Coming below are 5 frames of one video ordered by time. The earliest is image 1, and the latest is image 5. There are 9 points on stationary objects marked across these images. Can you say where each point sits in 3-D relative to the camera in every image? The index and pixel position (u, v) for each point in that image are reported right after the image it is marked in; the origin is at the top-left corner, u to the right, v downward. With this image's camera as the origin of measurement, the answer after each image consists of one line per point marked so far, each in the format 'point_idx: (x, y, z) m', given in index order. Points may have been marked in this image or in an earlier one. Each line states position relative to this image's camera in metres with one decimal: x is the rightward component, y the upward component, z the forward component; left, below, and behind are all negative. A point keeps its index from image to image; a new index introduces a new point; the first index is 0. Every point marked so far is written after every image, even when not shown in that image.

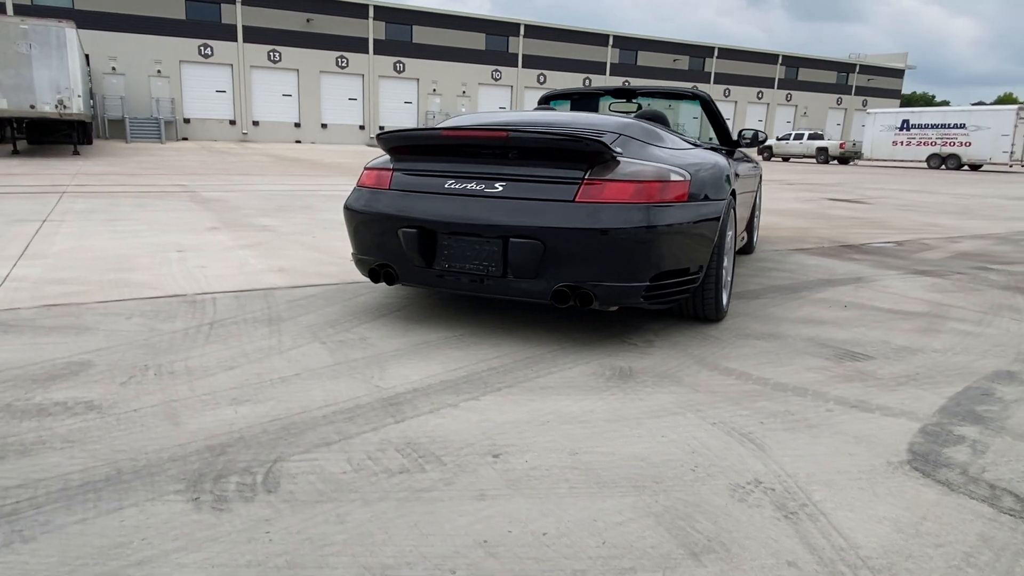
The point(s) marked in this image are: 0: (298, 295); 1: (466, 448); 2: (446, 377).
0: (-1.3, -0.1, +4.4) m
1: (-0.1, -0.5, +2.4) m
2: (-0.3, -0.4, +3.0) m
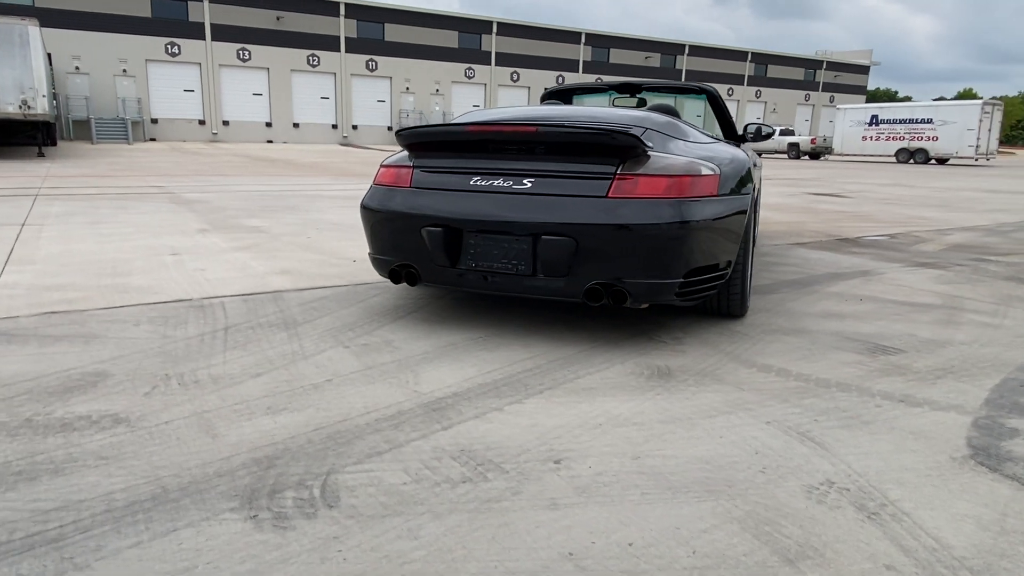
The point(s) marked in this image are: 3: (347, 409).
0: (-1.2, -0.1, +4.3) m
1: (+0.1, -0.5, +2.3) m
2: (-0.1, -0.4, +2.9) m
3: (-0.6, -0.5, +2.6) m
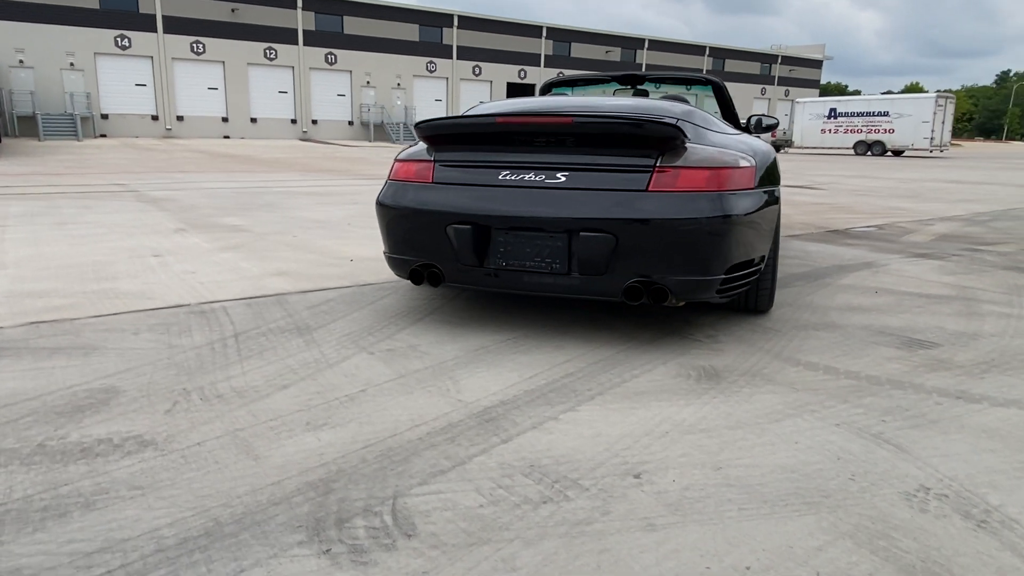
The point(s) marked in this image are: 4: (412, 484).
0: (-1.1, -0.1, +4.0) m
1: (+0.3, -0.5, +2.1) m
2: (+0.1, -0.4, +2.8) m
3: (-0.4, -0.5, +2.4) m
4: (-0.3, -0.6, +2.0) m
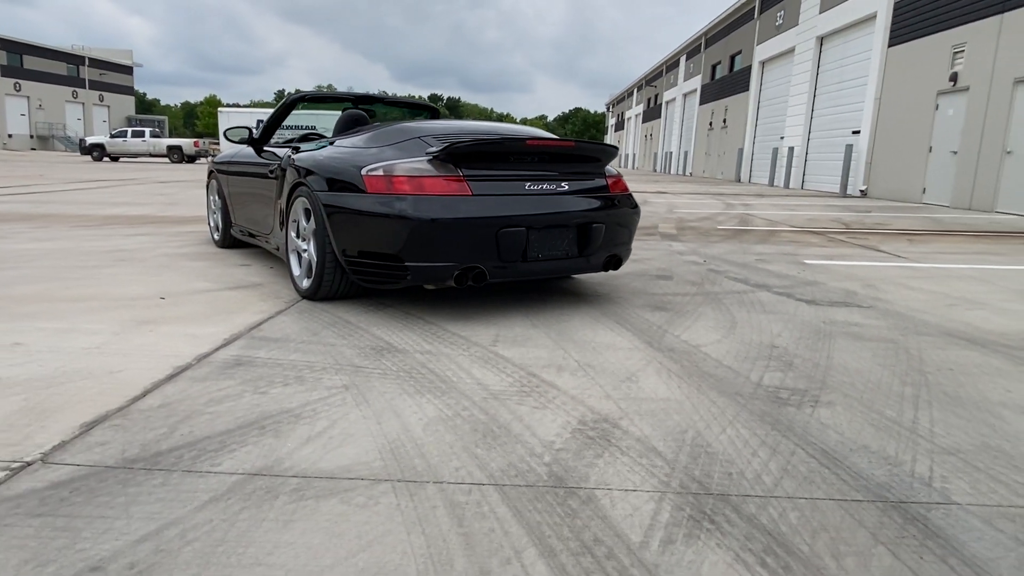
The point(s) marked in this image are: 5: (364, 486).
0: (-1.1, -0.2, +3.7) m
1: (+1.3, -0.3, +3.7) m
2: (+0.6, -0.2, +3.9) m
3: (+0.6, -0.4, +3.3) m
4: (+1.1, -0.4, +3.2) m
5: (-0.4, -0.6, +2.1) m
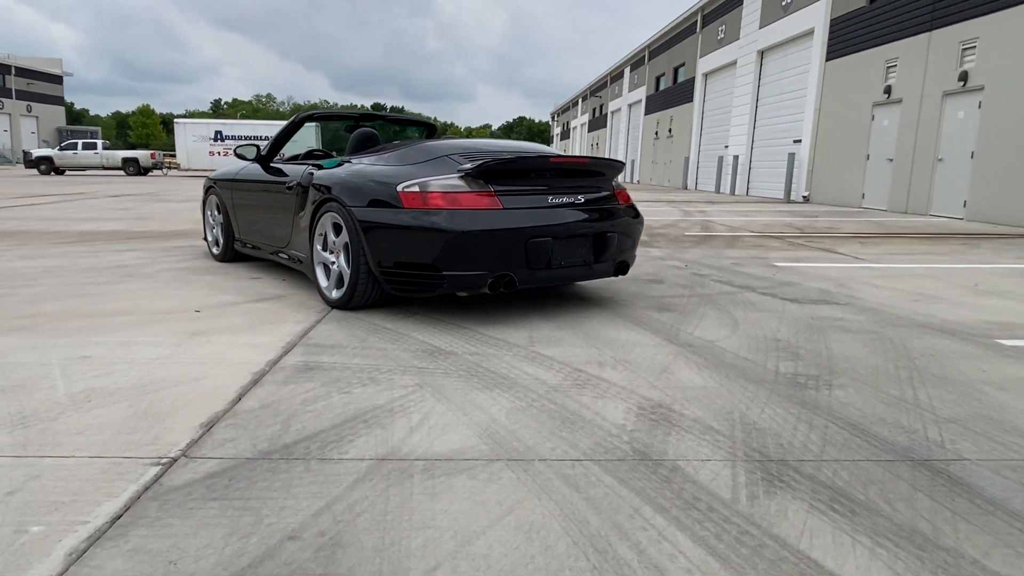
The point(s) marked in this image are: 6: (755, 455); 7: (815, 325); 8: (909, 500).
0: (-0.9, -0.3, +4.0) m
1: (+1.5, -0.3, +4.1) m
2: (+0.8, -0.3, +4.3) m
3: (+0.9, -0.4, +3.7) m
4: (+1.3, -0.4, +3.6) m
5: (-0.1, -0.6, +2.4) m
6: (+0.9, -0.6, +2.5) m
7: (+2.0, -0.2, +4.6) m
8: (+1.2, -0.7, +2.2) m
